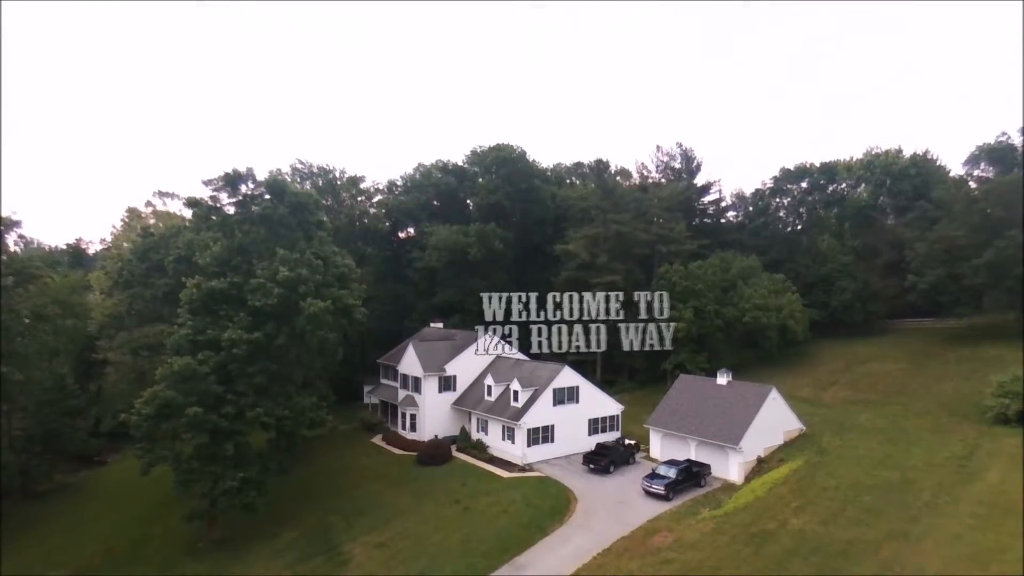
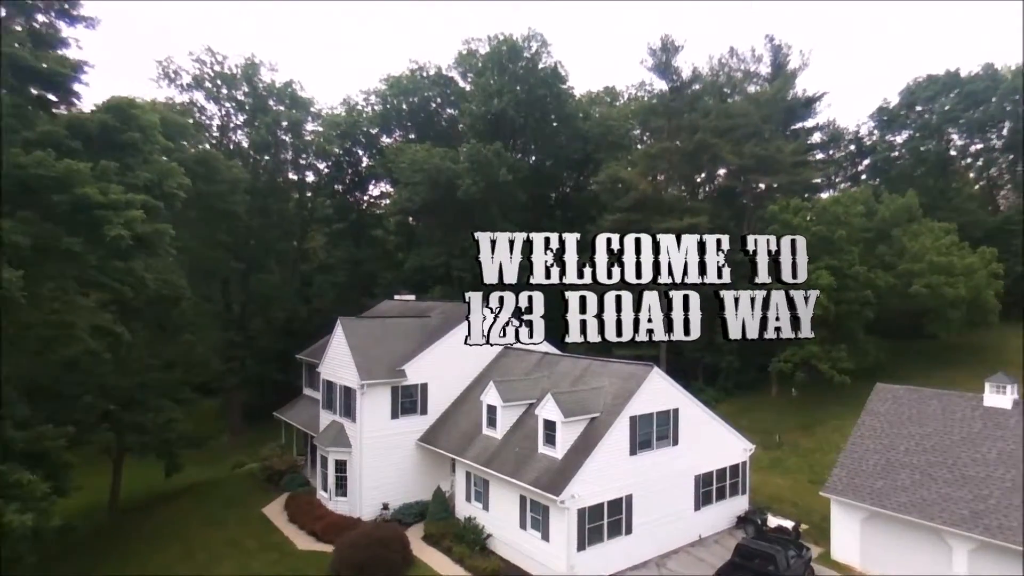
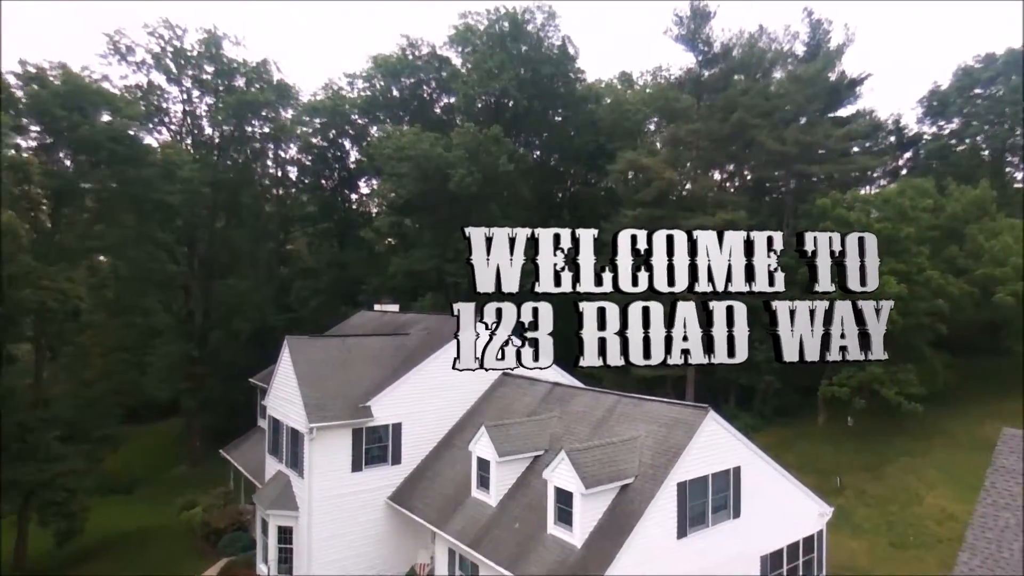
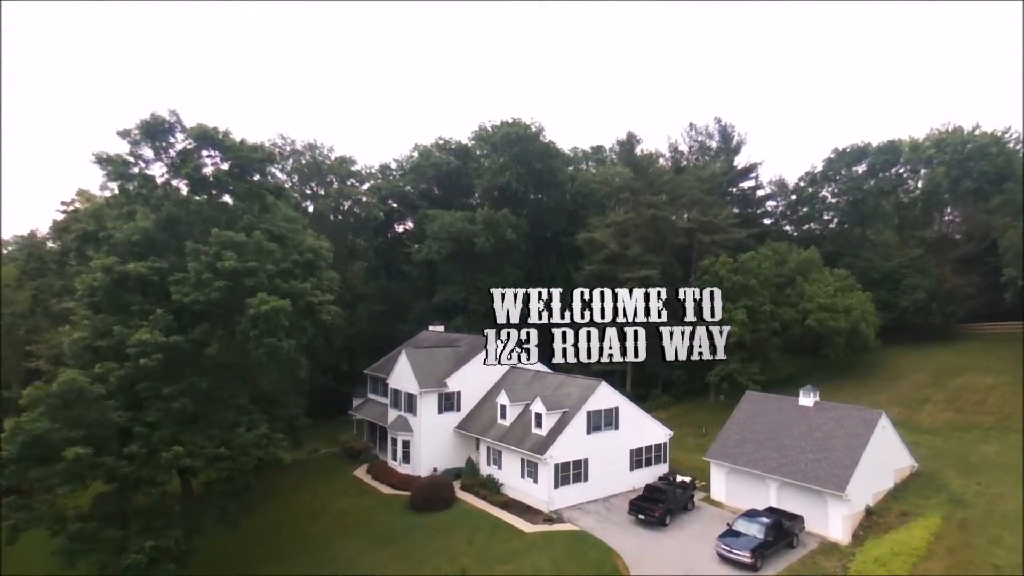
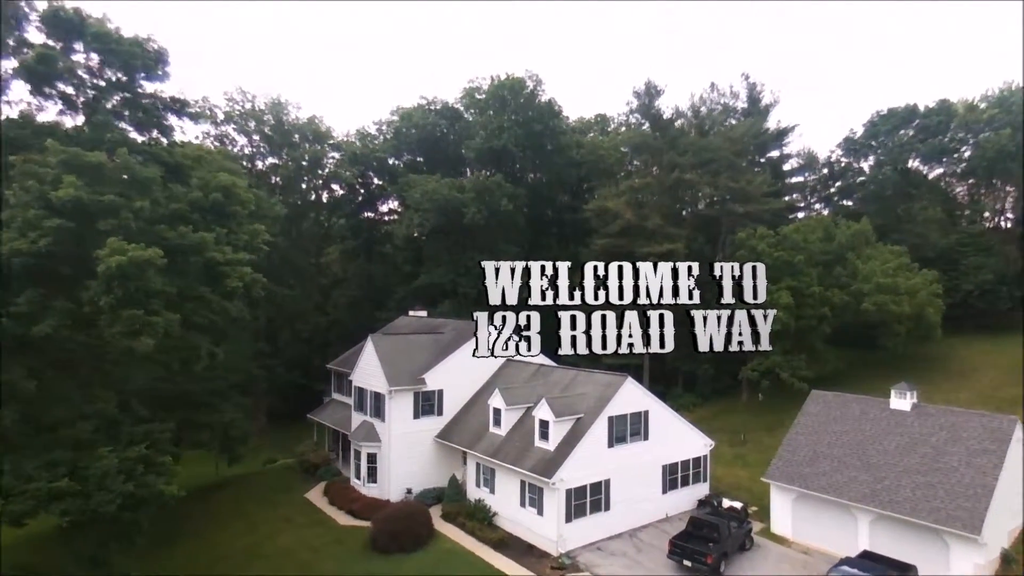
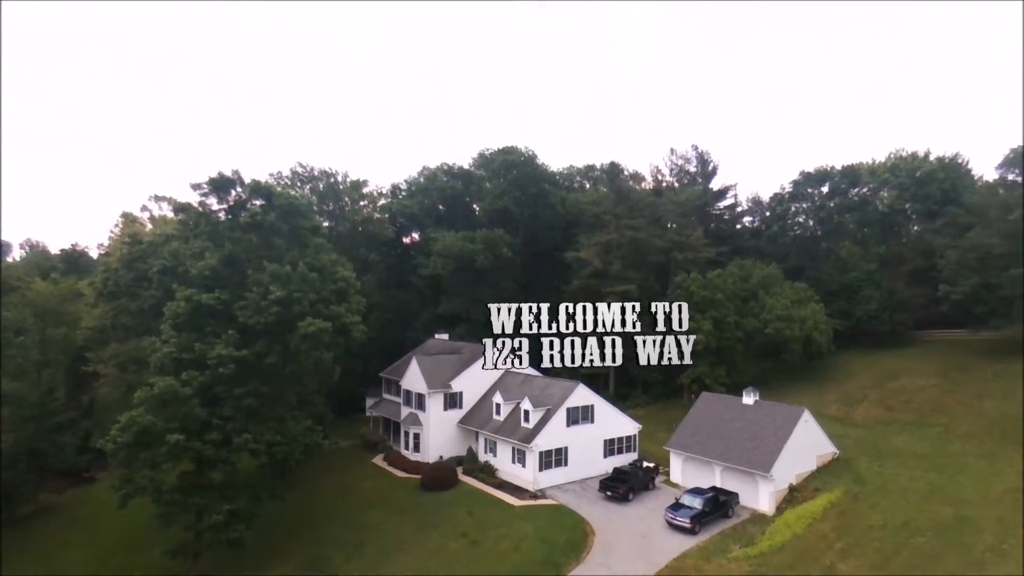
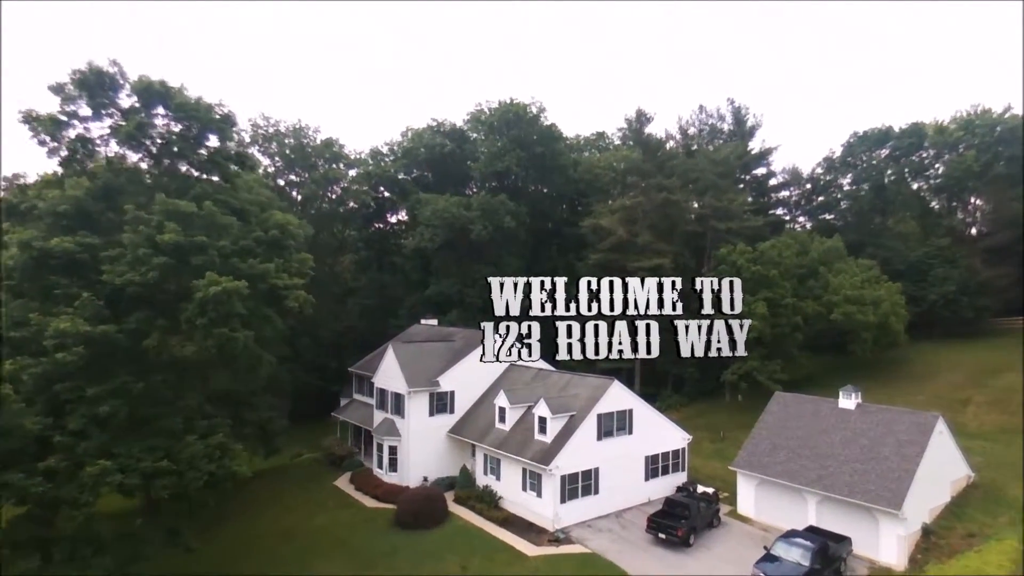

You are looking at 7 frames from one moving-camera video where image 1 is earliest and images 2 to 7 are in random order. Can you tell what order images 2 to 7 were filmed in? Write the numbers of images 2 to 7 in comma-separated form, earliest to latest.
6, 4, 7, 5, 2, 3
